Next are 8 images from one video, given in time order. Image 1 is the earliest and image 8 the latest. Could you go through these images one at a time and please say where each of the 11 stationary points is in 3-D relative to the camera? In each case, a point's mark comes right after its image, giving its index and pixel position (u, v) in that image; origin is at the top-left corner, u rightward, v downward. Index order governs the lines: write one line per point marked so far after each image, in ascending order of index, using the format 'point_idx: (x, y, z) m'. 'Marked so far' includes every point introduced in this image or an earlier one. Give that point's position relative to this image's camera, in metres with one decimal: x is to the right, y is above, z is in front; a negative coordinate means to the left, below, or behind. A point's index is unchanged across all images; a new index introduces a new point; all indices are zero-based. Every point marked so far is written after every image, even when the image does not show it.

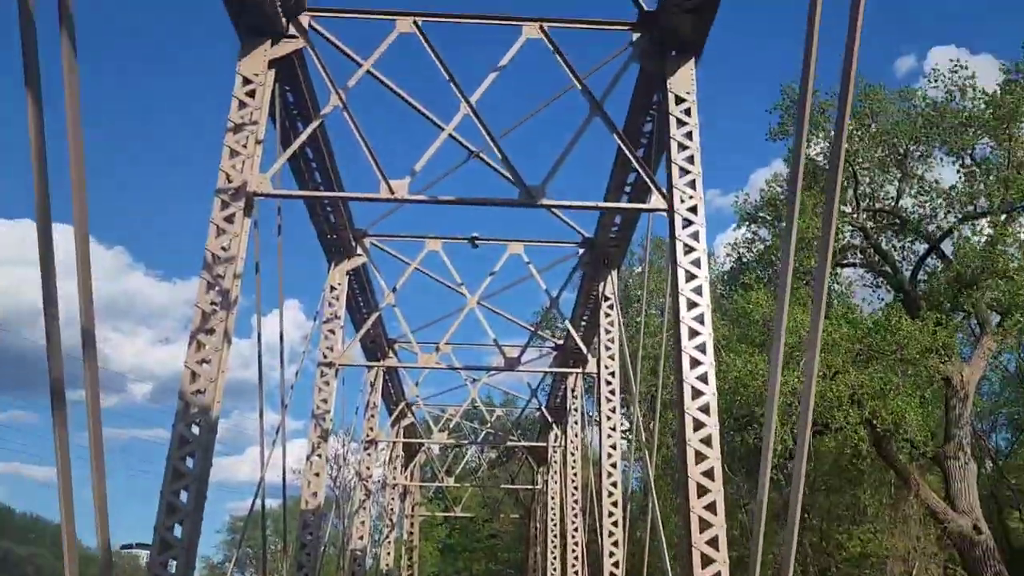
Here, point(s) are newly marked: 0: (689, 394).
0: (+1.5, -0.9, +6.9) m
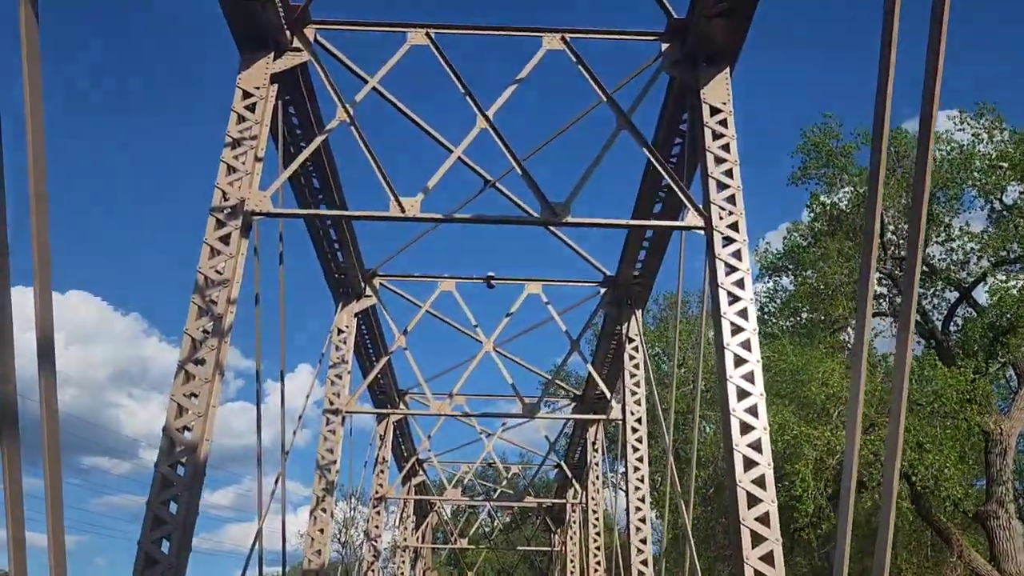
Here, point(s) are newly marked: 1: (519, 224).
0: (+1.7, -1.0, +6.1) m
1: (+0.1, +0.5, +6.9) m
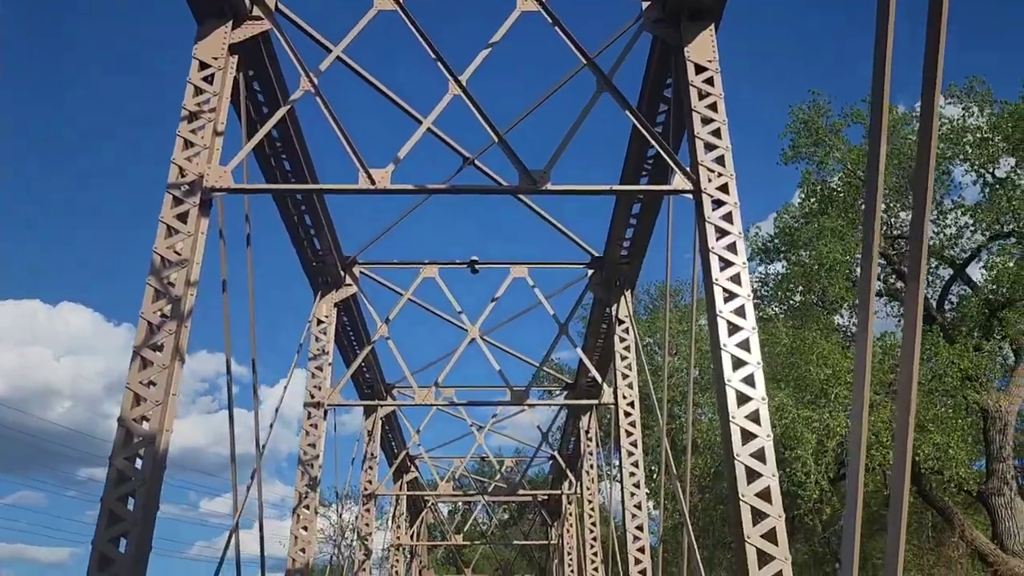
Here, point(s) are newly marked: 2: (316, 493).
0: (+1.5, -0.8, +5.7) m
1: (-0.1, +0.8, +6.5) m
2: (-2.5, -2.6, +10.3) m
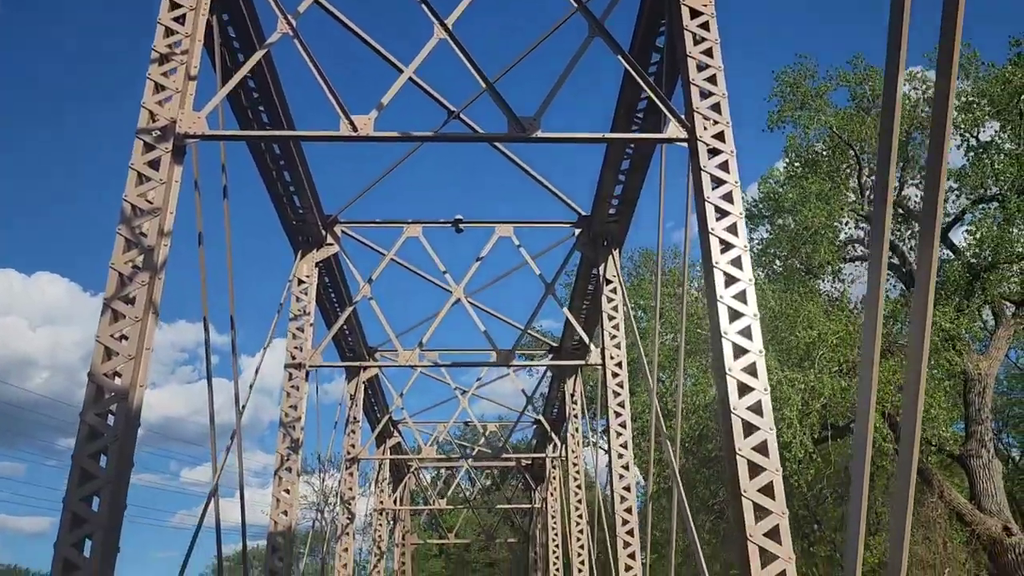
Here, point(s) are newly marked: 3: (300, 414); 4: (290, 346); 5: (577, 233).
0: (+1.5, -0.4, +5.5) m
1: (-0.2, +1.1, +6.3) m
2: (-2.6, -2.1, +10.1) m
3: (-2.7, -1.6, +10.3) m
4: (-2.9, -0.8, +10.8) m
5: (+0.9, +0.8, +11.8) m
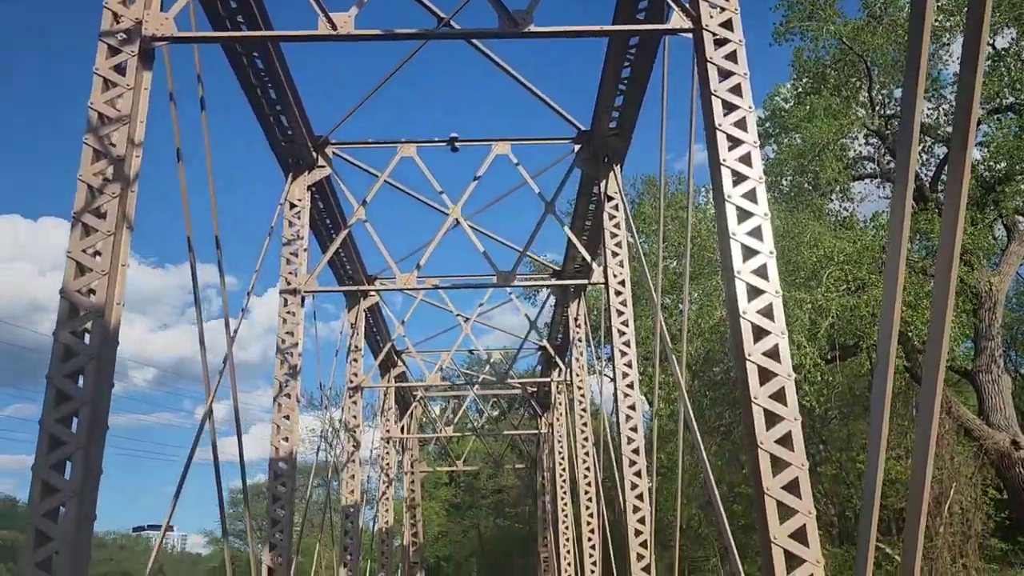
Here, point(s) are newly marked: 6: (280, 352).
0: (+1.4, +0.2, +5.2) m
1: (-0.3, +1.8, +5.8) m
2: (-2.6, -1.1, +9.9) m
3: (-2.7, -0.6, +10.1) m
4: (-2.9, +0.2, +10.5) m
5: (+0.9, +1.9, +11.3) m
6: (-2.9, -0.8, +10.1) m
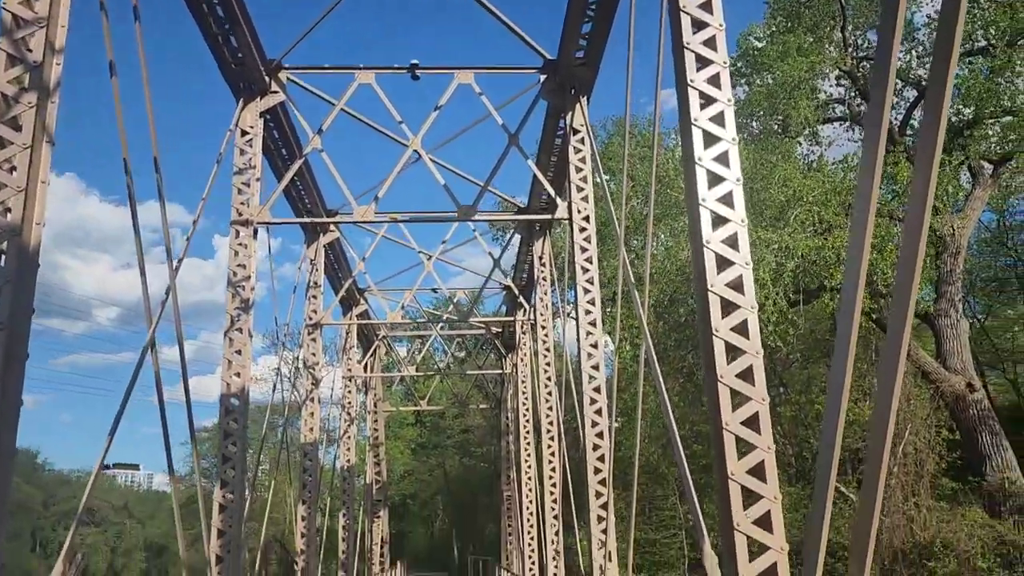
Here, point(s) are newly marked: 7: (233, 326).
0: (+1.2, +0.6, +5.0) m
1: (-0.5, +2.3, +5.4) m
2: (-3.1, -0.3, +9.6) m
3: (-3.1, +0.2, +9.8) m
4: (-3.4, +1.1, +10.1) m
5: (+0.4, +2.8, +10.9) m
6: (-3.3, 0.0, +9.8) m
7: (-3.2, -0.5, +9.6) m
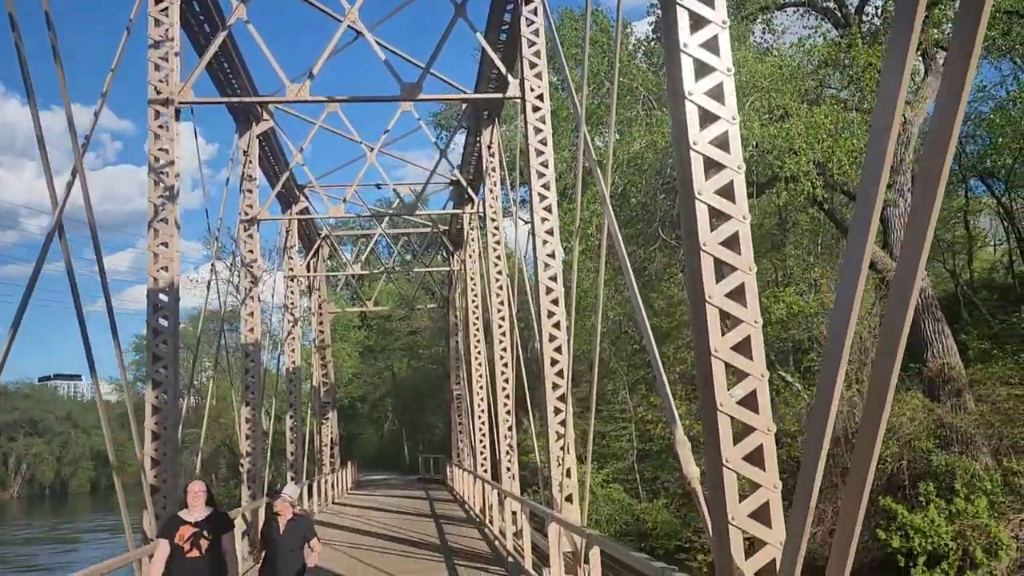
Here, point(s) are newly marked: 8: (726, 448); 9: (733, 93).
0: (+0.9, +1.4, +4.3) m
1: (-0.8, +3.0, +4.5) m
2: (-3.6, +0.9, +8.8) m
3: (-3.7, +1.4, +8.9) m
4: (-4.0, +2.3, +9.1) m
5: (-0.2, +4.2, +10.0) m
6: (-3.9, +1.3, +8.9) m
7: (-3.8, +0.8, +8.8) m
8: (+1.0, -0.7, +3.8) m
9: (+1.1, +1.0, +4.3) m
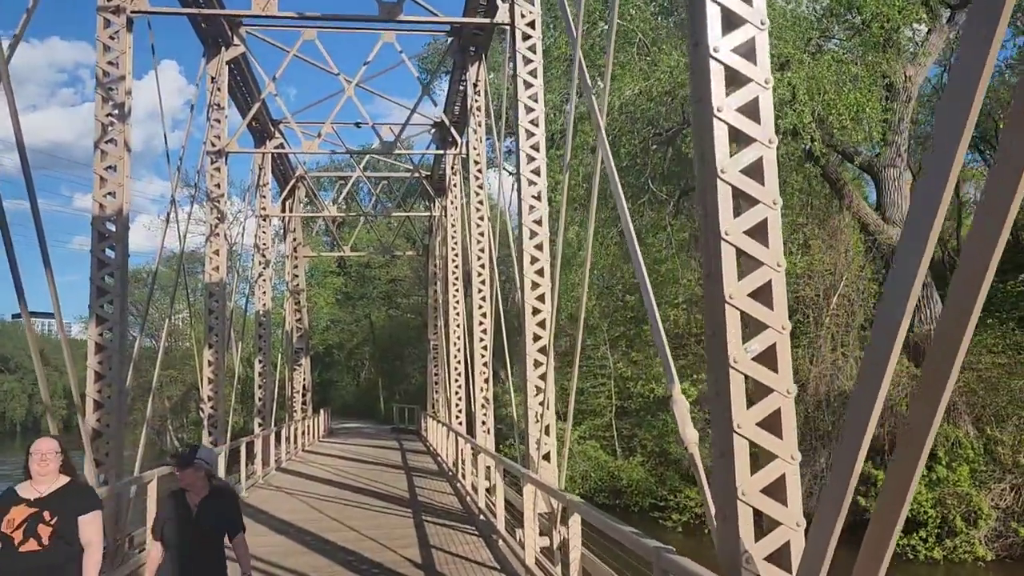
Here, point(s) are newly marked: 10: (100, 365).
0: (+0.9, +1.7, +3.6) m
1: (-0.8, +3.4, +3.6) m
2: (-3.7, +1.6, +8.0) m
3: (-3.8, +2.1, +8.1) m
4: (-4.1, +3.0, +8.2) m
5: (-0.3, +4.8, +9.1) m
6: (-4.0, +2.0, +8.1) m
7: (-3.9, +1.4, +8.0) m
8: (+0.9, -0.5, +3.2) m
9: (+1.1, +1.3, +3.7) m
10: (-3.9, -0.7, +7.8) m
